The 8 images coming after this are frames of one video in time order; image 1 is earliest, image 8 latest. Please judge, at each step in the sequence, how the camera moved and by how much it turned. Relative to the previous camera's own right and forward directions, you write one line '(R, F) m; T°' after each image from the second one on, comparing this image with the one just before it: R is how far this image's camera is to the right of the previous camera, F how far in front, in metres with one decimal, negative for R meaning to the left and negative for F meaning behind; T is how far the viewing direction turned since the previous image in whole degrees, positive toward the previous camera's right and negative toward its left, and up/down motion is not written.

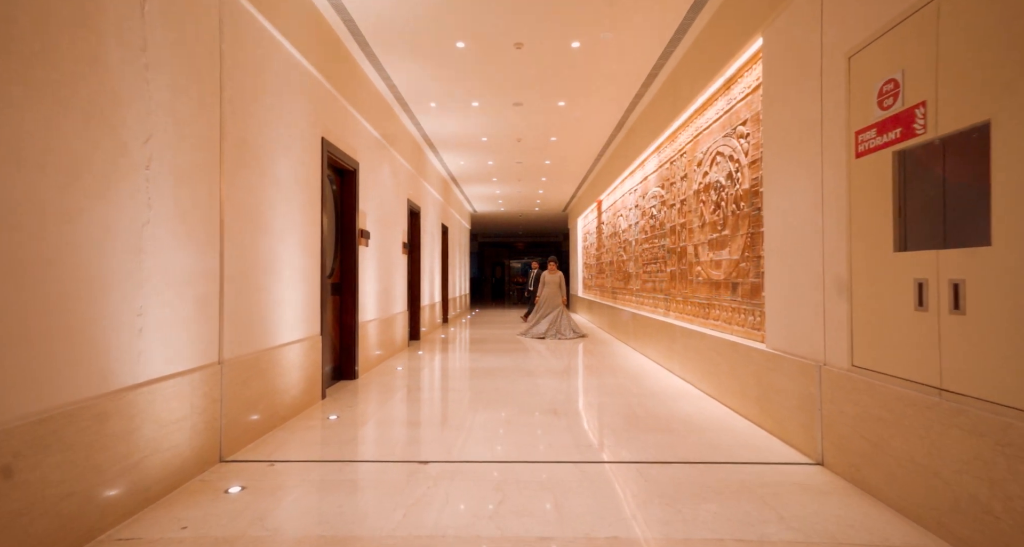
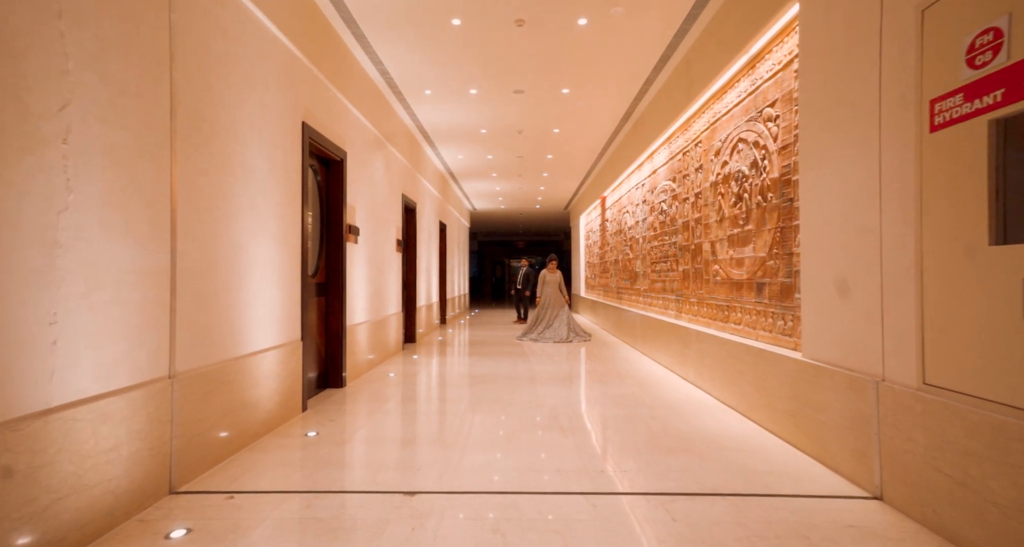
(0.0, +0.5) m; 0°
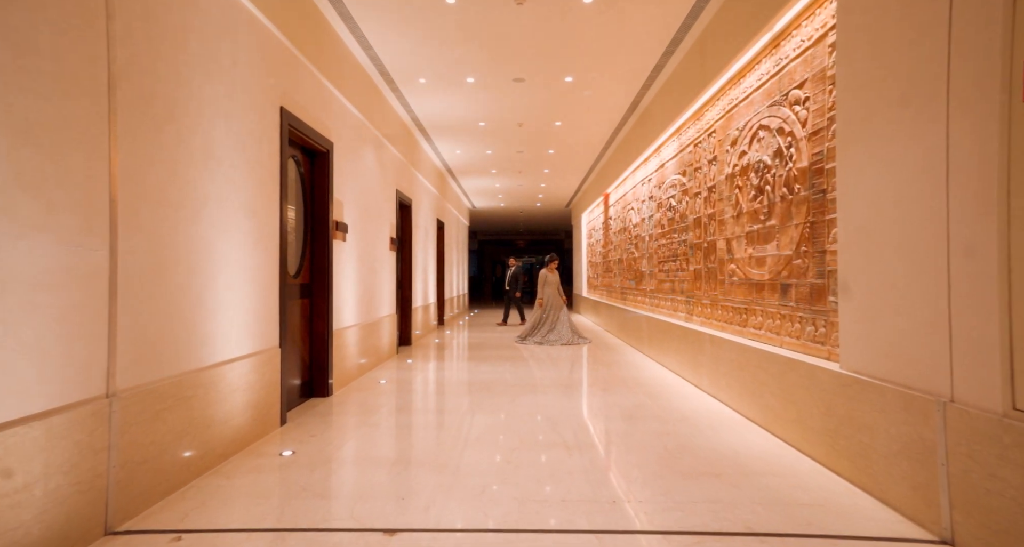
(0.0, +0.5) m; 0°
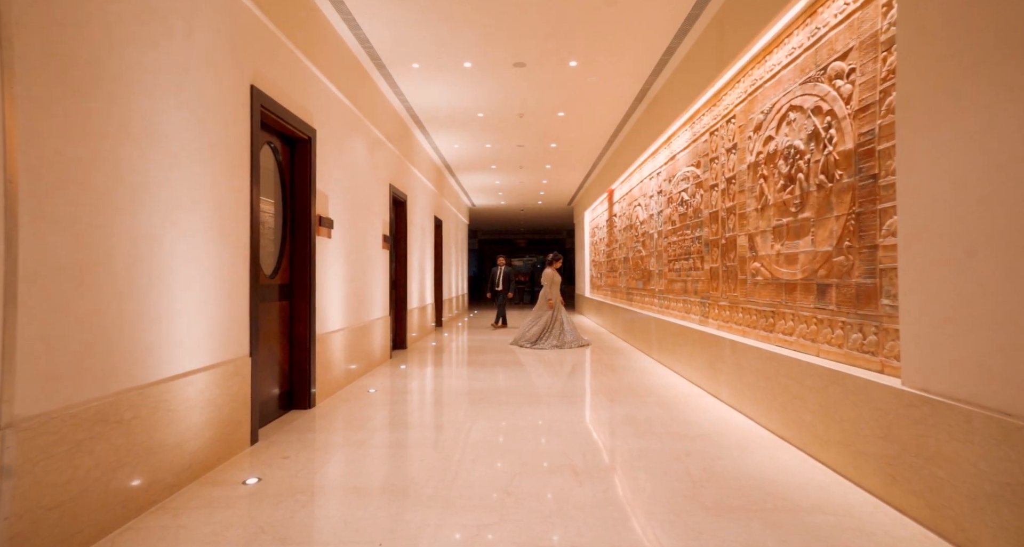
(0.0, +0.6) m; 0°
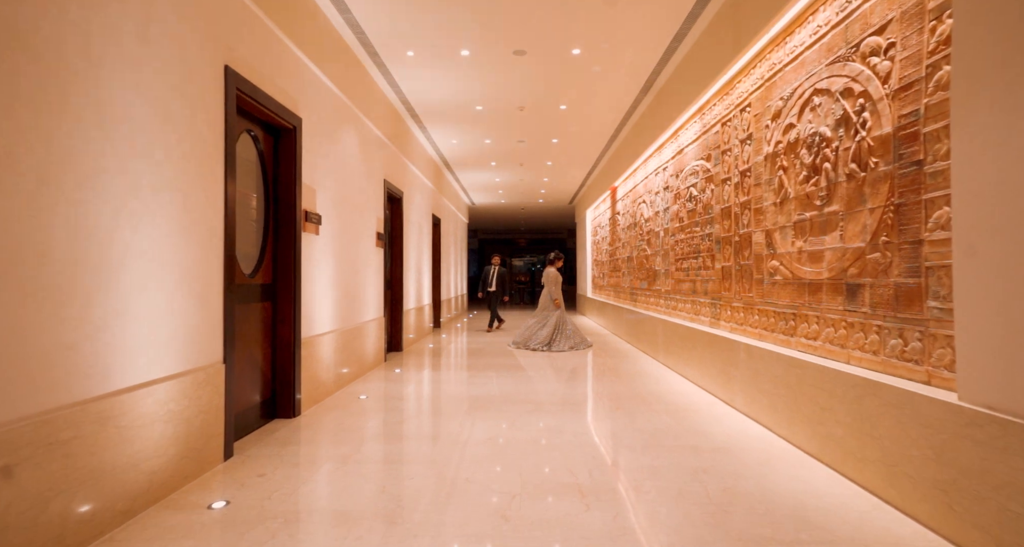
(0.0, +0.4) m; 0°
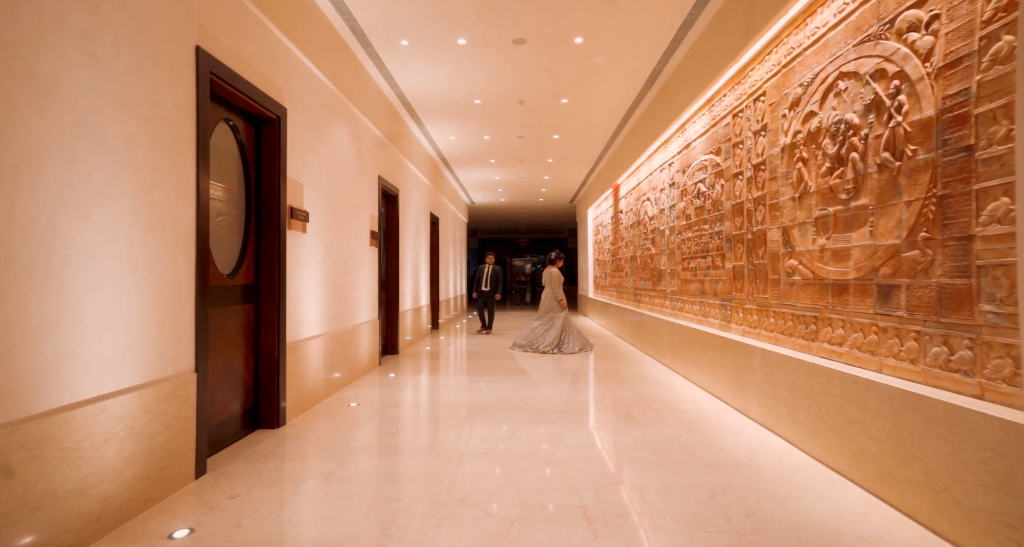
(0.0, +0.3) m; 0°
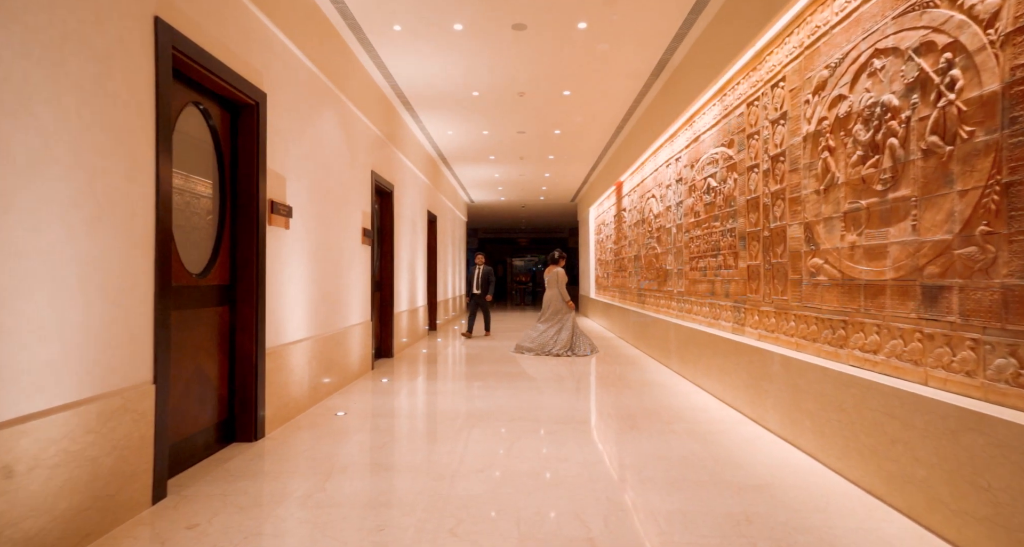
(0.0, +0.4) m; 0°
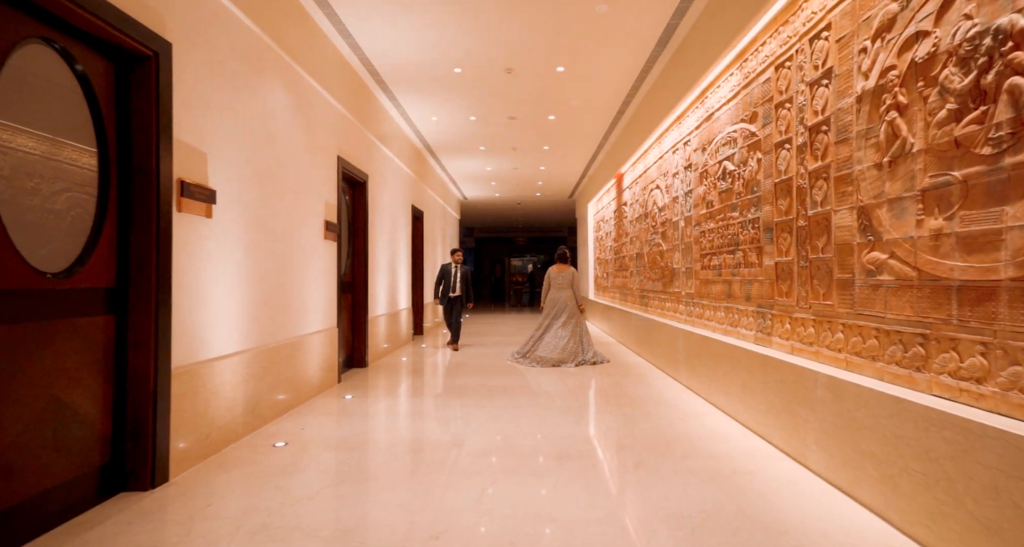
(+0.2, +1.0) m; 0°
